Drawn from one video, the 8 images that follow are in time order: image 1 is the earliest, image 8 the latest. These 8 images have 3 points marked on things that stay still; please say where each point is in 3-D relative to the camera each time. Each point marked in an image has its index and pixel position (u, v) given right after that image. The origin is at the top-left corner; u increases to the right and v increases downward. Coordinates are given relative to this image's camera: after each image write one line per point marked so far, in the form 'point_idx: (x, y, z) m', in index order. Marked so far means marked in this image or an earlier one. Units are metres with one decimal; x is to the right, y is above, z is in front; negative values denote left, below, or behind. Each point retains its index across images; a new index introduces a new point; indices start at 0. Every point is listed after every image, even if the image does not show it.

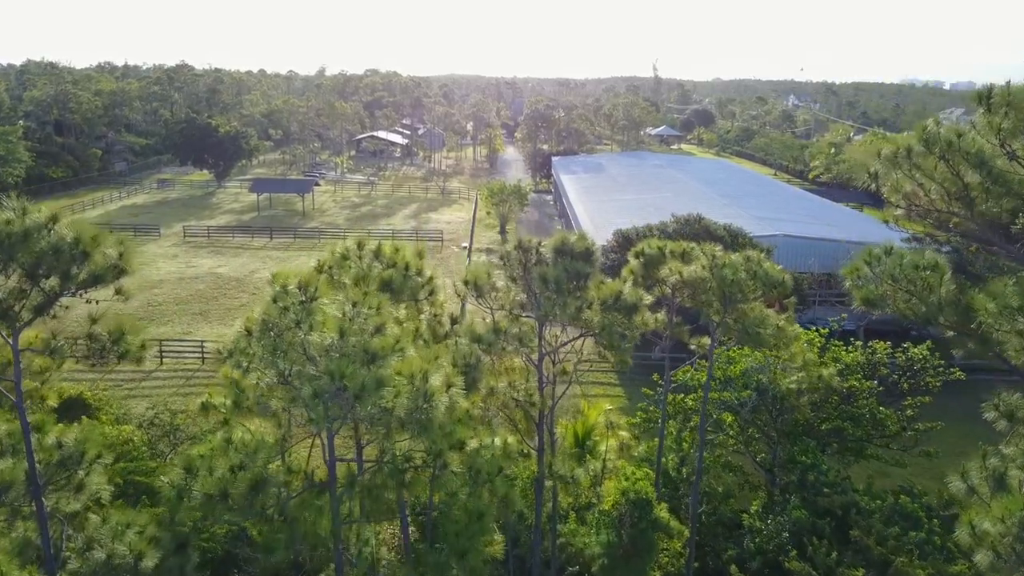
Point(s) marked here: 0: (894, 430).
0: (+6.2, -2.3, +11.1) m
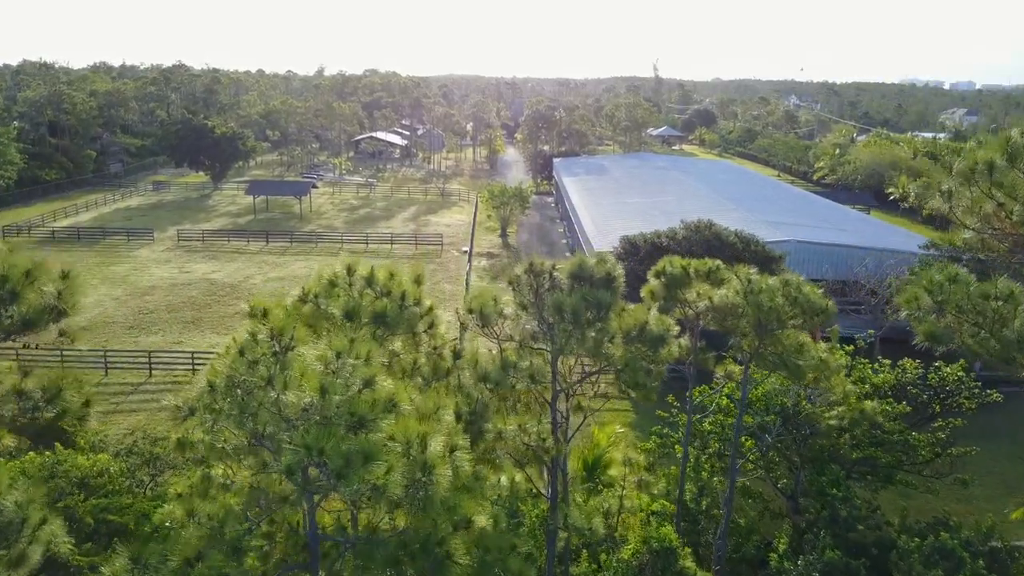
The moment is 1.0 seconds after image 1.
0: (+6.3, -2.5, +10.3) m
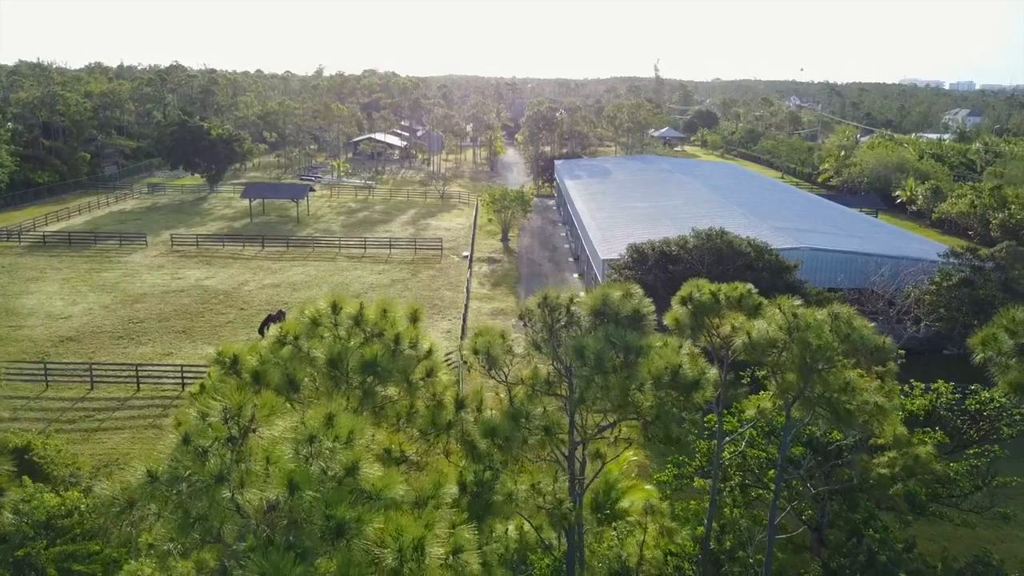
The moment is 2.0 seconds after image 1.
0: (+6.4, -2.8, +9.6) m
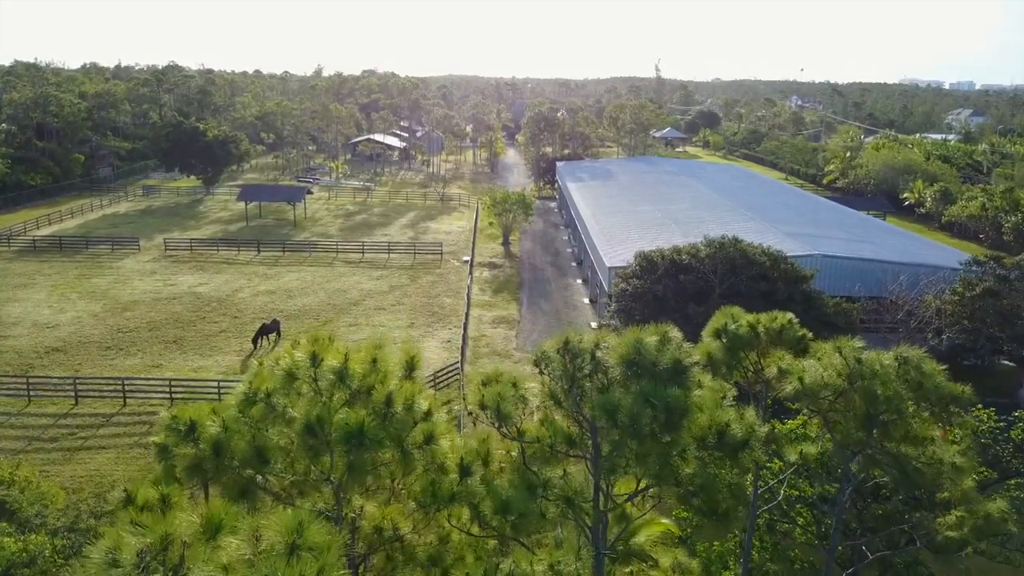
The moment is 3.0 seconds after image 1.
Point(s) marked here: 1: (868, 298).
0: (+6.5, -3.1, +8.8) m
1: (+9.9, -0.3, +18.9) m
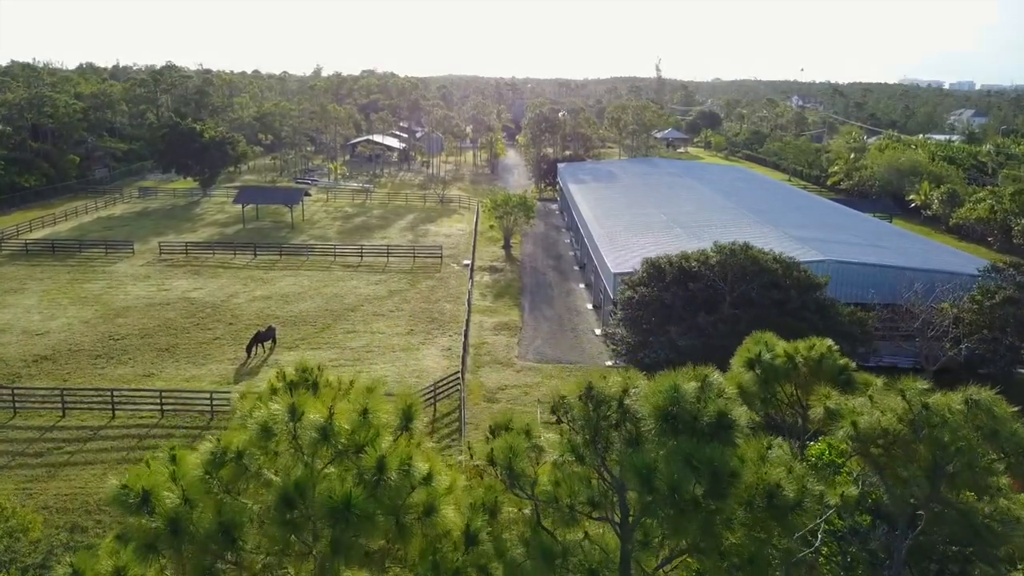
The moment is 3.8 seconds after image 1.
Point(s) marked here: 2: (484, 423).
0: (+6.6, -3.3, +8.2) m
1: (+10.0, -0.5, +18.3) m
2: (-0.7, -3.4, +16.9) m
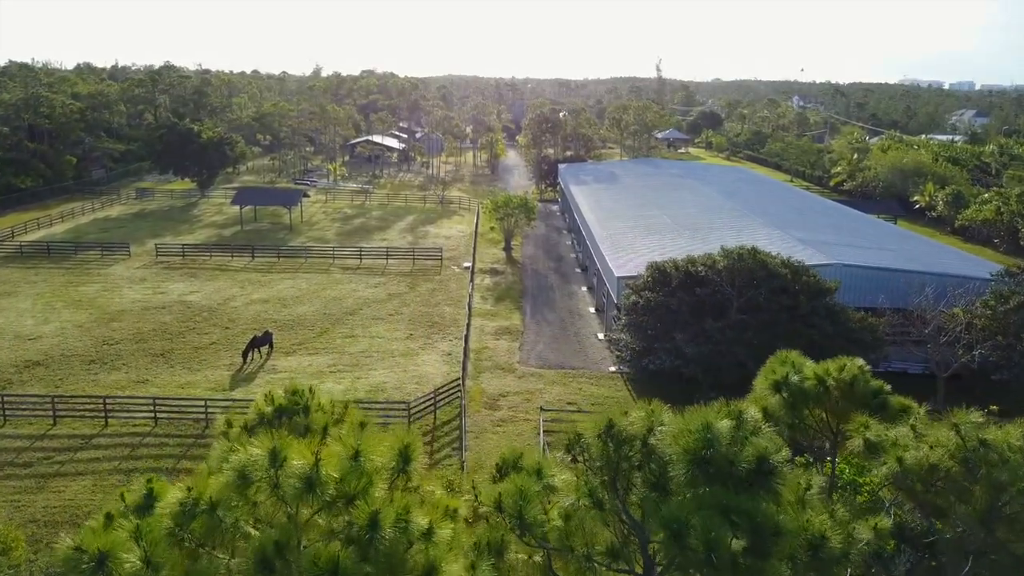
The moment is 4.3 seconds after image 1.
0: (+6.6, -3.4, +7.8) m
1: (+10.0, -0.6, +17.9) m
2: (-0.6, -3.5, +16.5) m
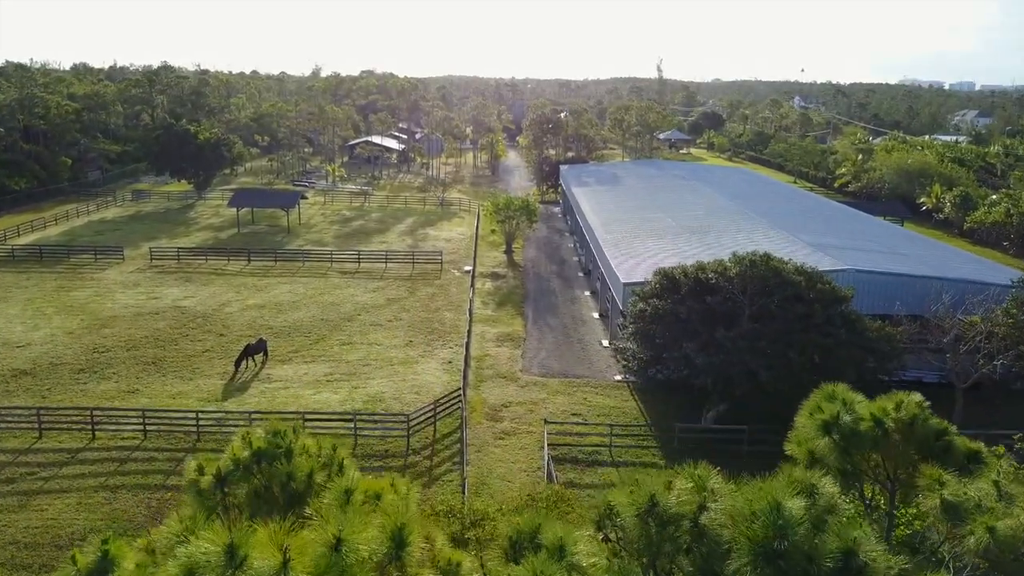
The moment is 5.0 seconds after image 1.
0: (+6.7, -3.6, +7.2) m
1: (+10.1, -0.8, +17.3) m
2: (-0.6, -3.7, +15.9) m
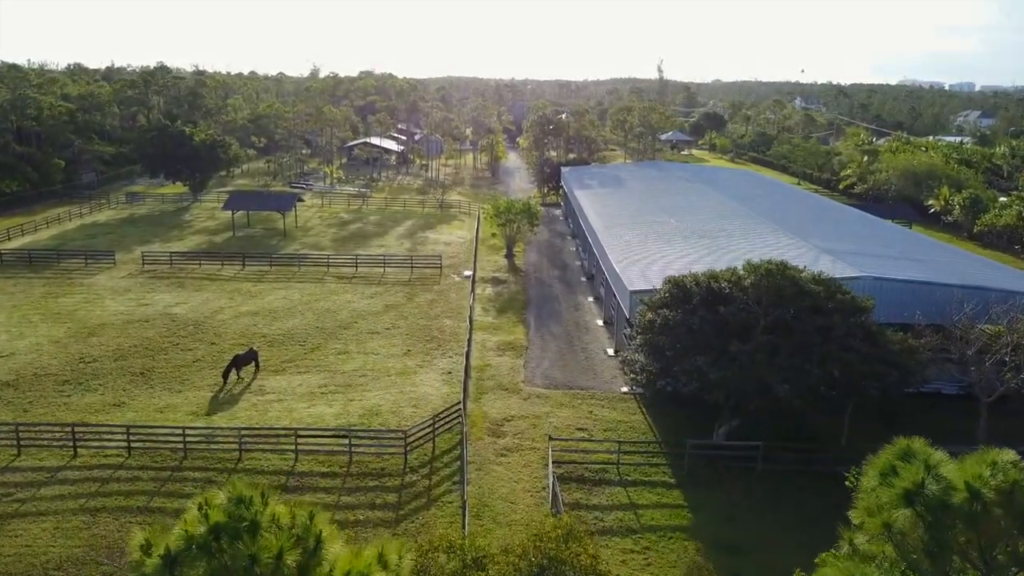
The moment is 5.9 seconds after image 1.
0: (+6.7, -3.8, +6.4) m
1: (+10.2, -1.0, +16.6) m
2: (-0.5, -3.9, +15.1) m
